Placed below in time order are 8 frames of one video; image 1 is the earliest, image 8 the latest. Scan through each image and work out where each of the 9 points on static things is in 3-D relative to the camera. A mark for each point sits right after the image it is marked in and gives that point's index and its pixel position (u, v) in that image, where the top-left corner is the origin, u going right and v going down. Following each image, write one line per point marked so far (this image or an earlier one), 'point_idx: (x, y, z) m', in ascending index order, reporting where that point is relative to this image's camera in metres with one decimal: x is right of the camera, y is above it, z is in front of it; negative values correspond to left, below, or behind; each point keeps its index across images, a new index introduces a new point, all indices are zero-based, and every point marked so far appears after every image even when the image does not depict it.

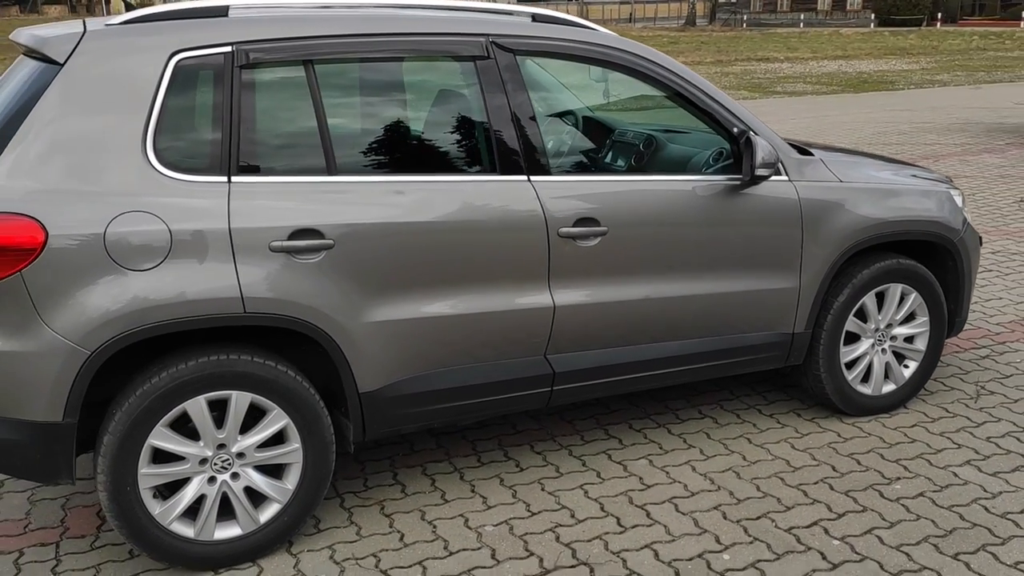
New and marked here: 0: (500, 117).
0: (0.0, +0.6, +3.3) m
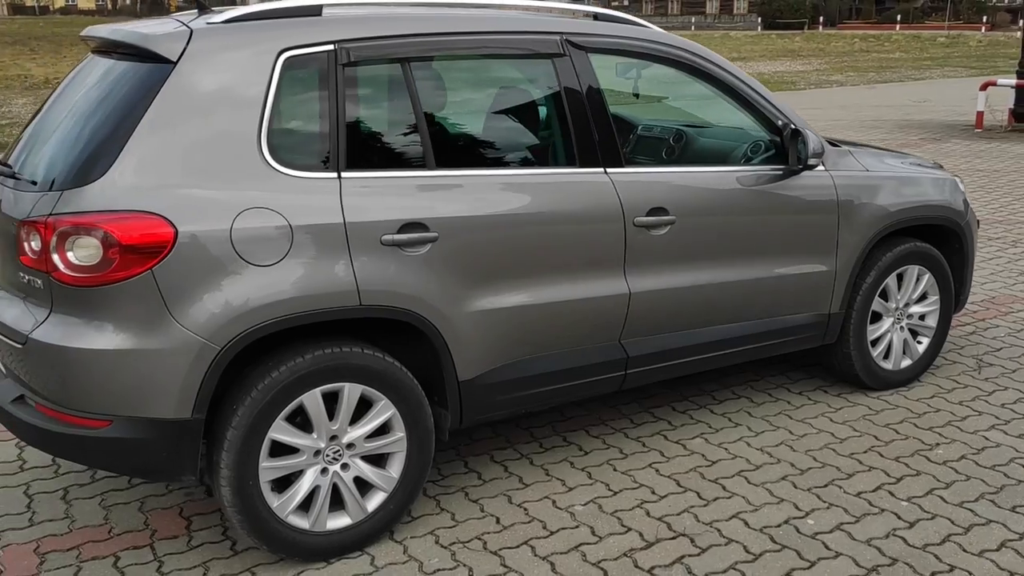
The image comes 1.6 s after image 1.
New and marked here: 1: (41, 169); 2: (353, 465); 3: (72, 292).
0: (+0.2, +0.6, +3.5) m
1: (-1.4, +0.4, +3.1) m
2: (-0.5, -0.6, +3.1) m
3: (-1.2, 0.0, +2.8) m
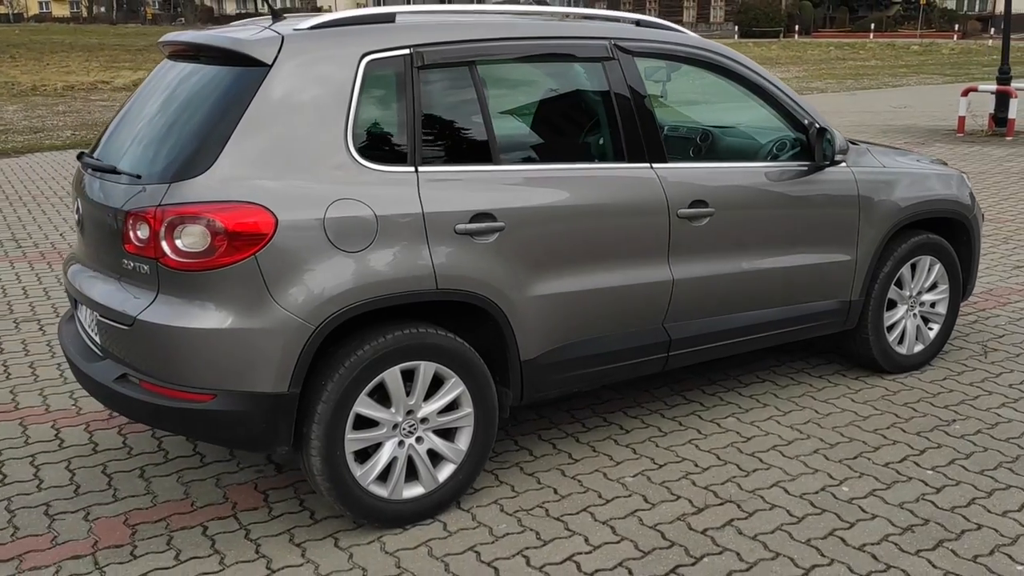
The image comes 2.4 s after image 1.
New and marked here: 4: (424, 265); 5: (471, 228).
0: (+0.4, +0.7, +3.7) m
1: (-1.2, +0.4, +3.3) m
2: (-0.3, -0.5, +3.3) m
3: (-1.0, 0.0, +3.0) m
4: (-0.3, +0.1, +3.2) m
5: (-0.1, +0.2, +3.3) m
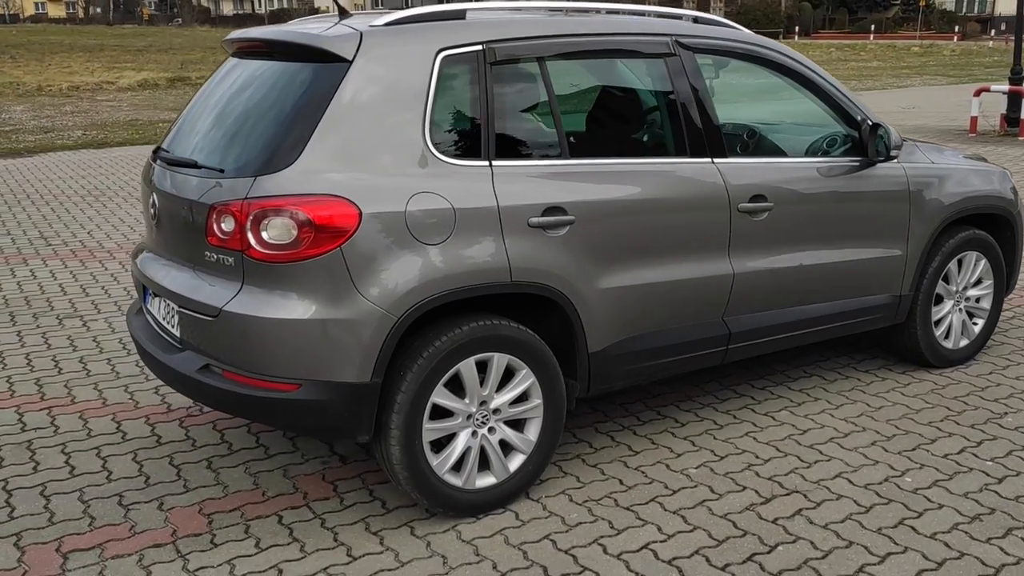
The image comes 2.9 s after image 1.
0: (+0.7, +0.7, +3.8) m
1: (-1.0, +0.5, +3.4) m
2: (0.0, -0.5, +3.4) m
3: (-0.8, +0.1, +3.0) m
4: (0.0, +0.1, +3.2) m
5: (+0.1, +0.2, +3.3) m
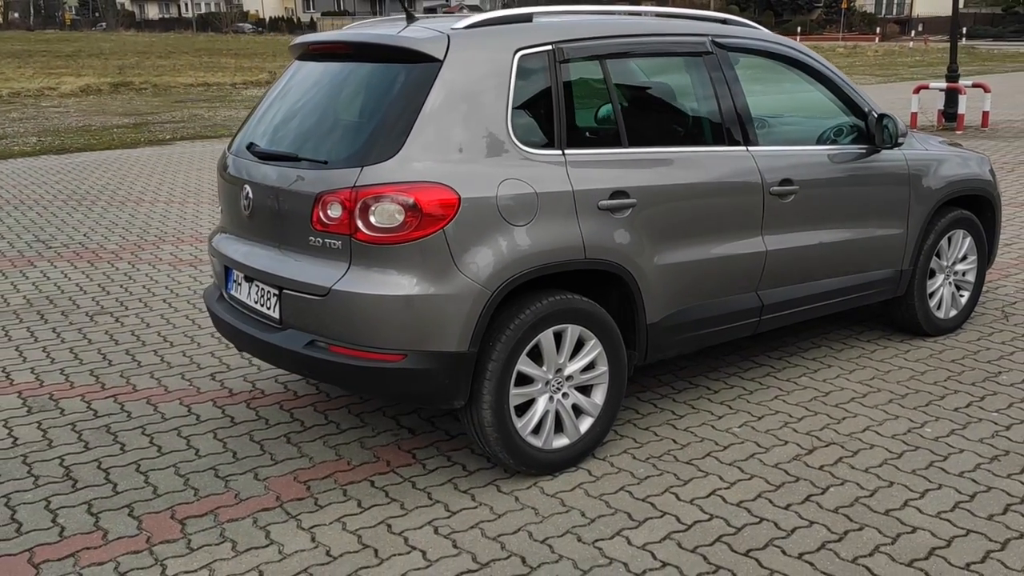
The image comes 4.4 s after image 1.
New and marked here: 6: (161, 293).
0: (+0.9, +0.8, +4.2) m
1: (-0.7, +0.5, +3.7) m
2: (+0.2, -0.4, +3.7) m
3: (-0.5, +0.1, +3.3) m
4: (+0.2, +0.2, +3.6) m
5: (+0.4, +0.3, +3.7) m
6: (-2.4, 0.0, +6.5) m
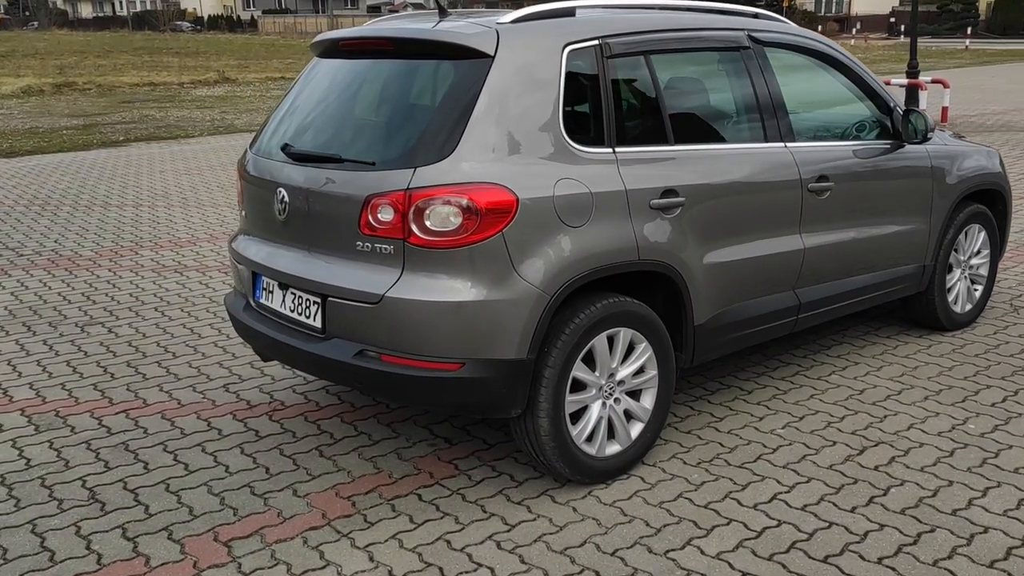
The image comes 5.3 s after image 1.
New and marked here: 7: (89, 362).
0: (+1.0, +0.8, +4.1) m
1: (-0.5, +0.5, +3.5) m
2: (+0.4, -0.4, +3.6) m
3: (-0.3, +0.1, +3.2) m
4: (+0.4, +0.2, +3.5) m
5: (+0.6, +0.3, +3.6) m
6: (-2.3, -0.1, +6.2) m
7: (-2.2, -0.4, +5.1) m
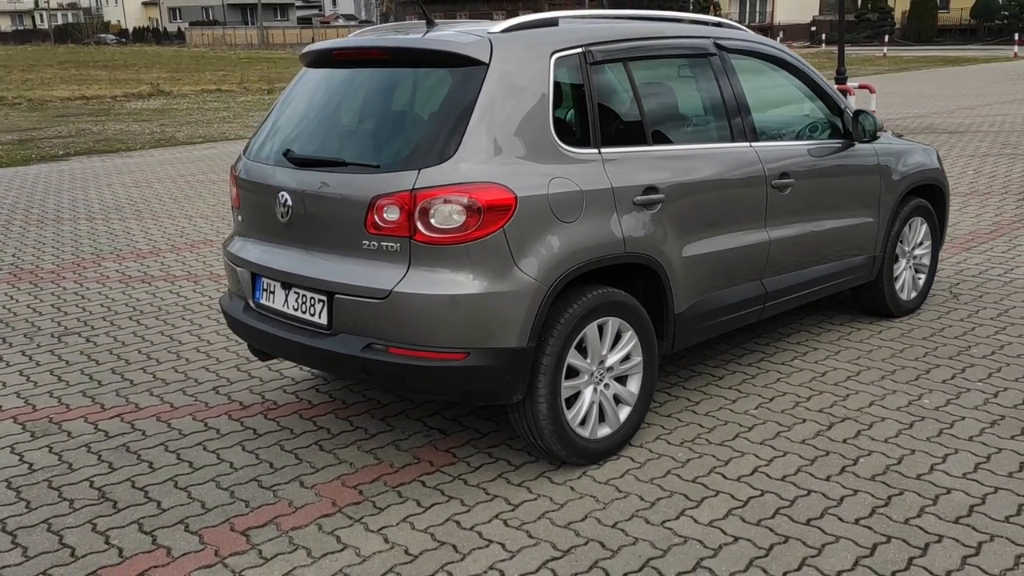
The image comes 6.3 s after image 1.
0: (+1.0, +0.9, +4.4) m
1: (-0.6, +0.5, +3.7) m
2: (+0.4, -0.4, +3.9) m
3: (-0.3, +0.1, +3.4) m
4: (+0.4, +0.2, +3.7) m
5: (+0.5, +0.3, +3.8) m
6: (-2.5, -0.1, +6.3) m
7: (-2.3, -0.4, +5.1) m
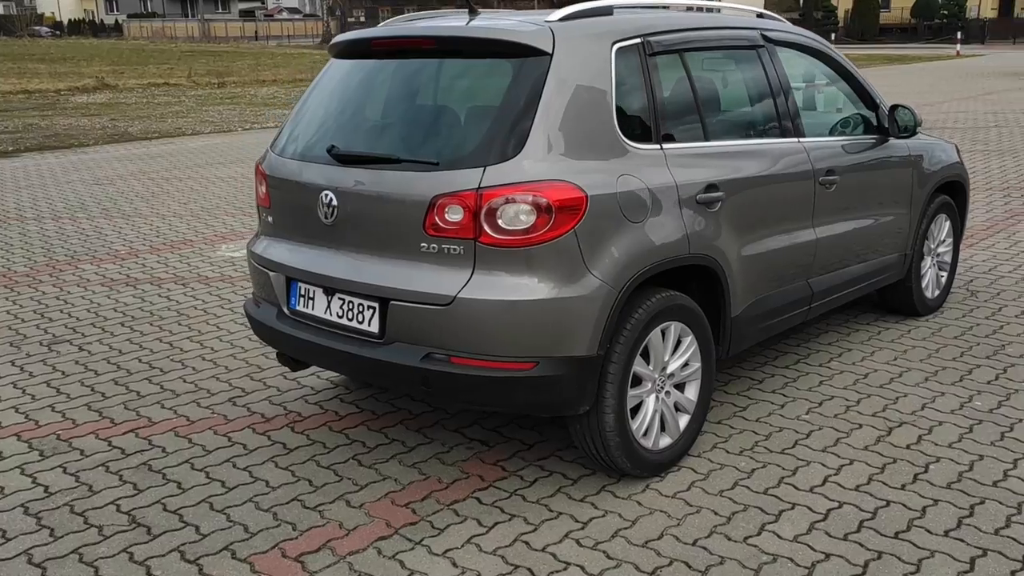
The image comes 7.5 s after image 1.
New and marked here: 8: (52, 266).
0: (+1.1, +0.9, +4.3) m
1: (-0.4, +0.5, +3.4) m
2: (+0.6, -0.4, +3.7) m
3: (0.0, +0.1, +3.2) m
4: (+0.6, +0.2, +3.5) m
5: (+0.7, +0.3, +3.7) m
6: (-2.4, -0.2, +5.9) m
7: (-2.2, -0.5, +4.8) m
8: (-3.5, +0.2, +7.3) m
